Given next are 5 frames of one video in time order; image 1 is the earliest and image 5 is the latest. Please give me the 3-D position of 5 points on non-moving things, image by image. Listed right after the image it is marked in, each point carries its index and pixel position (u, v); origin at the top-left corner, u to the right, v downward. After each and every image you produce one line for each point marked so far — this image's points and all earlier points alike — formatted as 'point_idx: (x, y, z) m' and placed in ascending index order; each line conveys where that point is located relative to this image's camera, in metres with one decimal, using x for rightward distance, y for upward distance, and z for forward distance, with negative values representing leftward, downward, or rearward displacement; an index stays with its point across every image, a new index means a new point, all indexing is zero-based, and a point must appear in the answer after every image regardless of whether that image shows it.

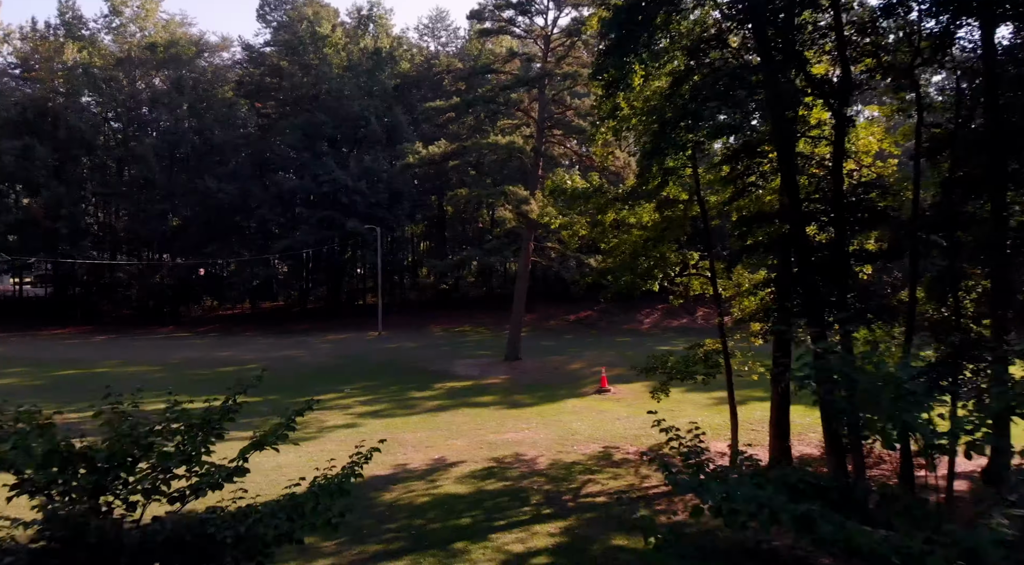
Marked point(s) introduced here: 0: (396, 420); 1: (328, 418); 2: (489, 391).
0: (-2.1, -2.5, +16.7) m
1: (-3.5, -2.6, +17.6) m
2: (-0.4, -2.3, +19.0) m
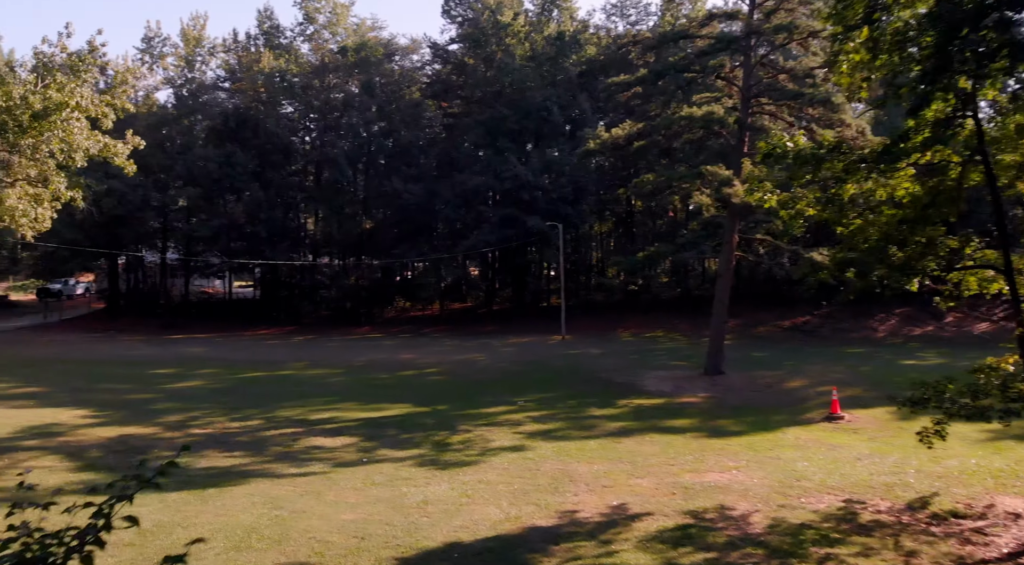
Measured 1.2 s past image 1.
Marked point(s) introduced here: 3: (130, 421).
0: (+0.9, -2.5, +14.0) m
1: (-0.3, -2.5, +15.2) m
2: (+3.0, -2.3, +15.9) m
3: (-8.1, -2.8, +19.4) m
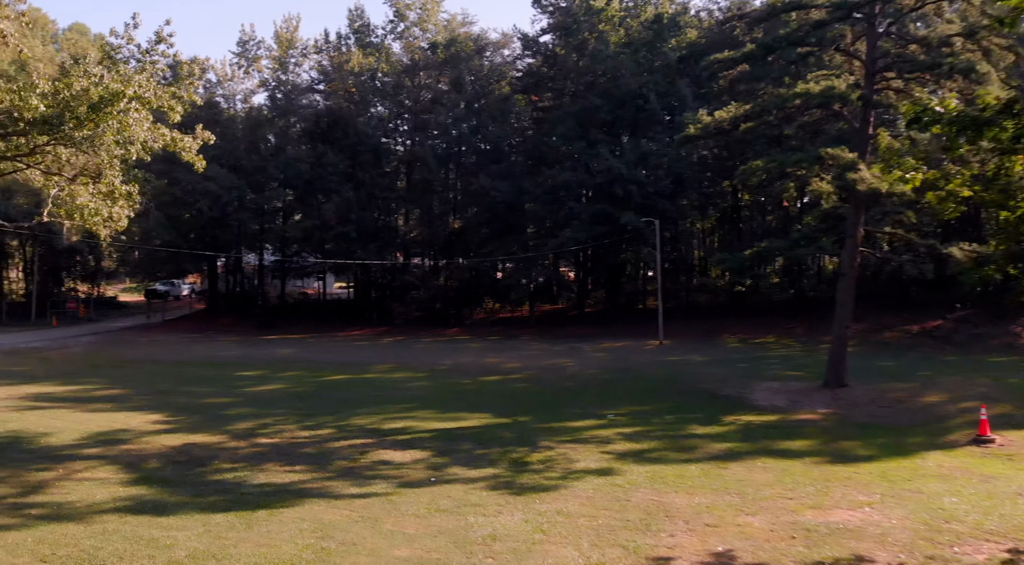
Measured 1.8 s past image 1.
0: (+2.0, -2.4, +12.1) m
1: (+1.0, -2.5, +13.4) m
2: (+4.3, -2.2, +13.8) m
3: (-6.3, -2.8, +18.5) m
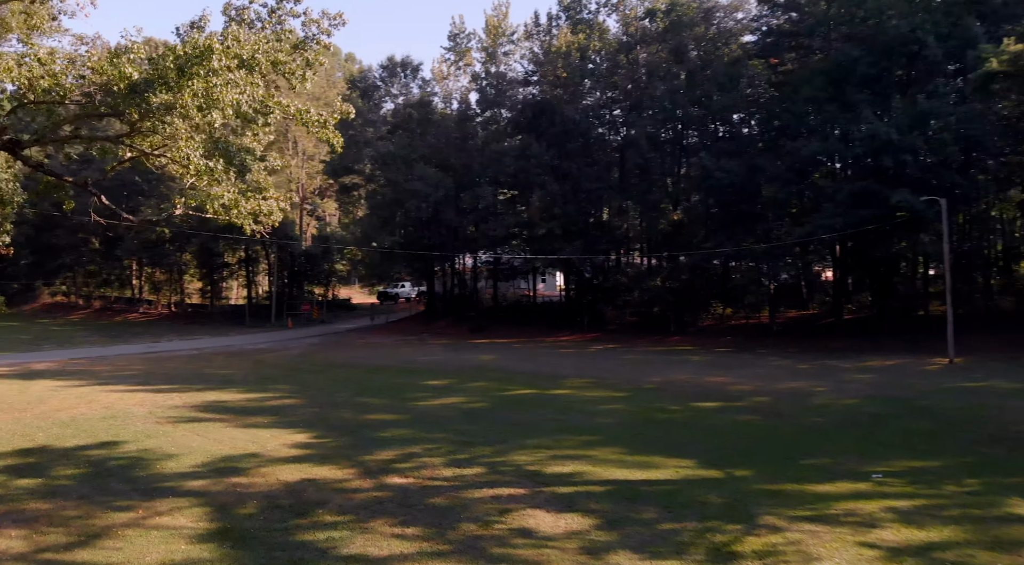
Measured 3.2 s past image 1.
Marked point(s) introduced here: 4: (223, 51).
0: (+3.5, -2.3, +6.9) m
1: (+2.8, -2.4, +8.4) m
2: (+6.1, -2.1, +8.0) m
3: (-2.9, -2.8, +15.2) m
4: (-4.0, +3.5, +13.7) m
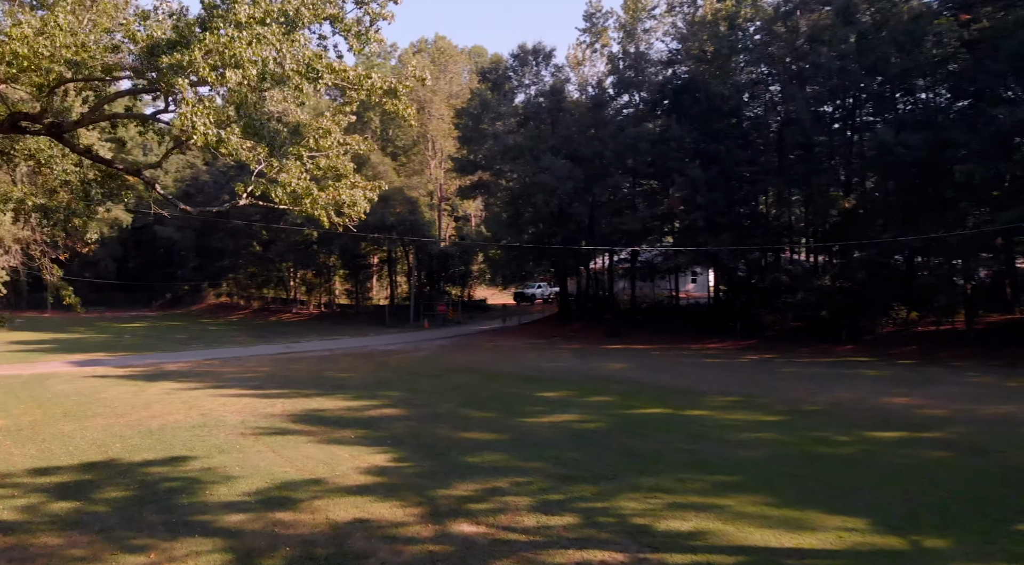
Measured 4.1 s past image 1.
0: (+3.5, -2.2, +3.4) m
1: (+3.1, -2.3, +5.0) m
2: (+6.3, -2.0, +4.0) m
3: (-1.3, -2.7, +12.7) m
4: (-2.7, +3.5, +11.4) m
